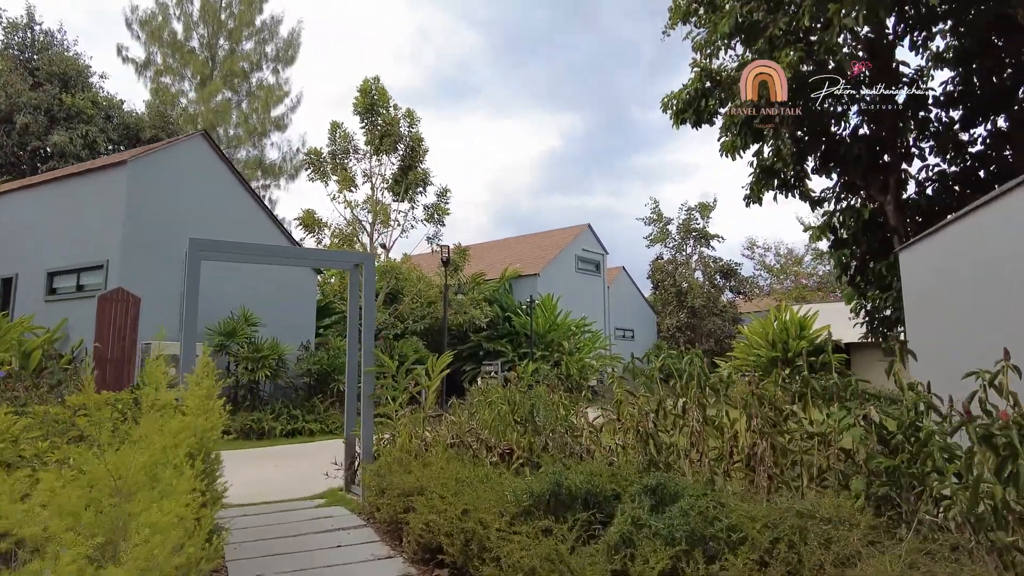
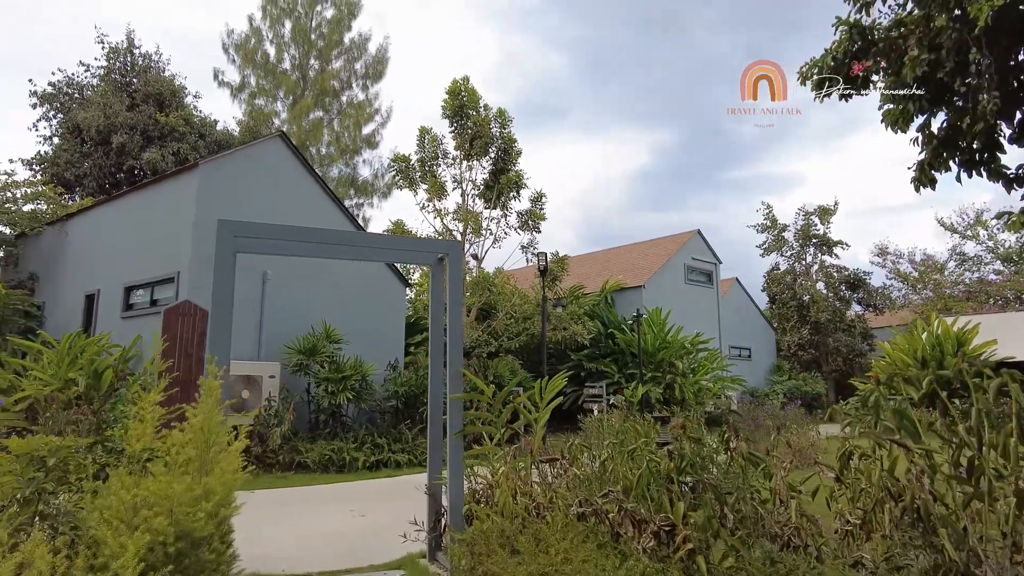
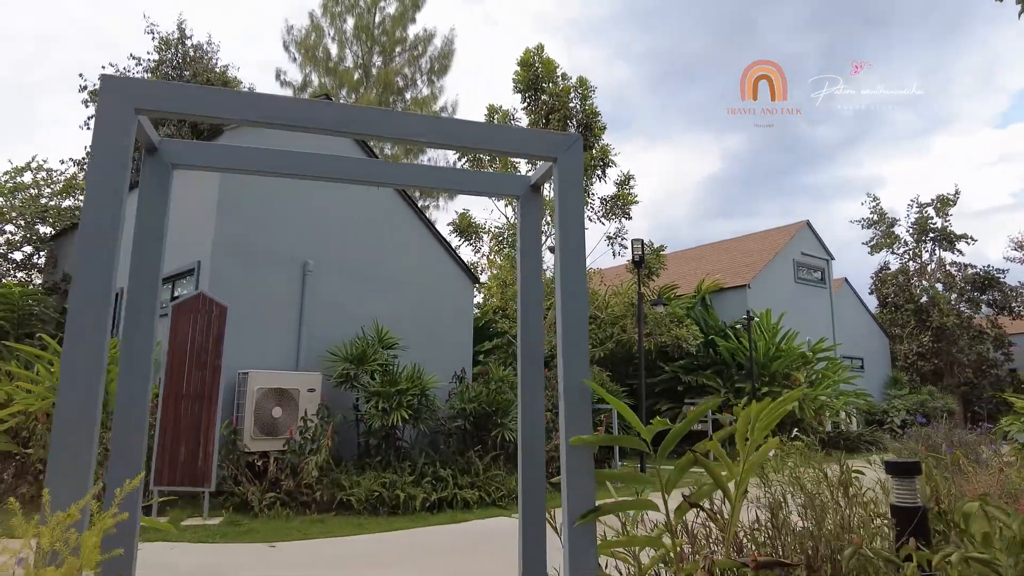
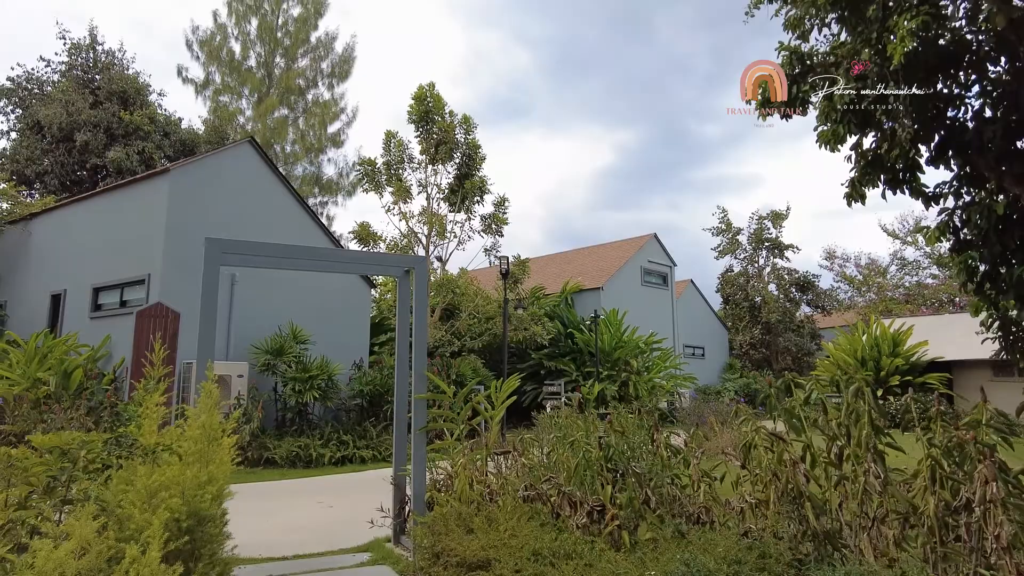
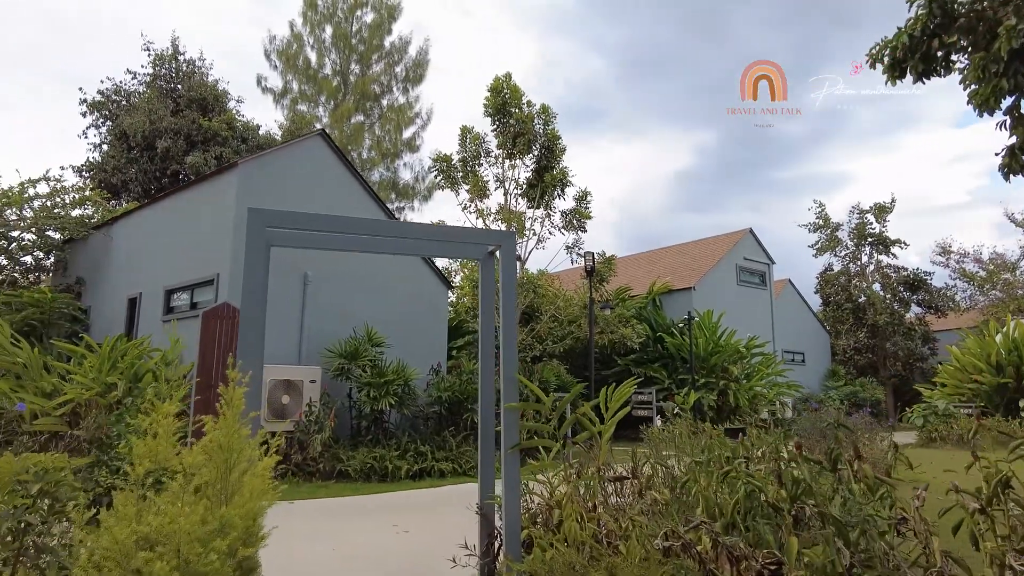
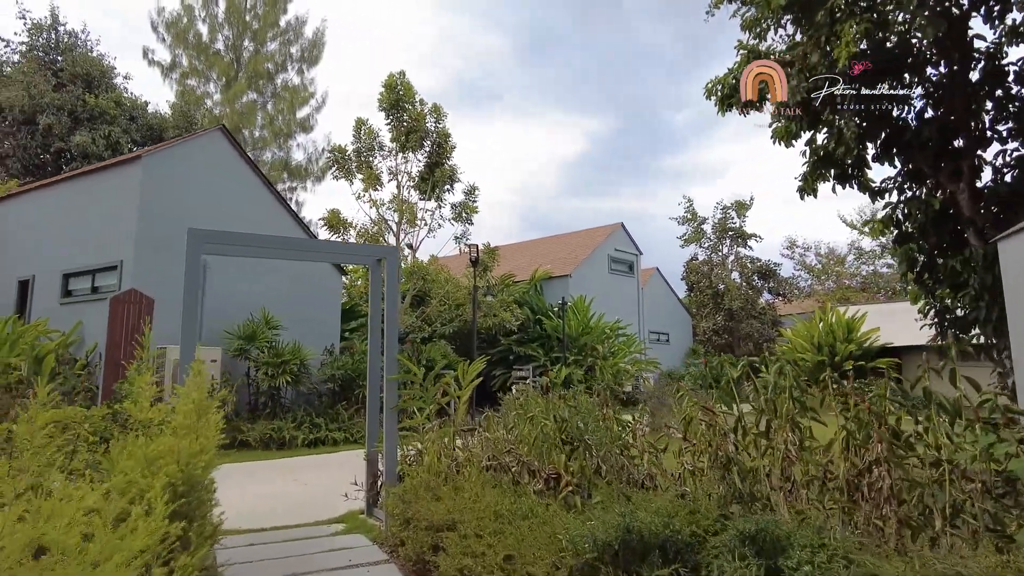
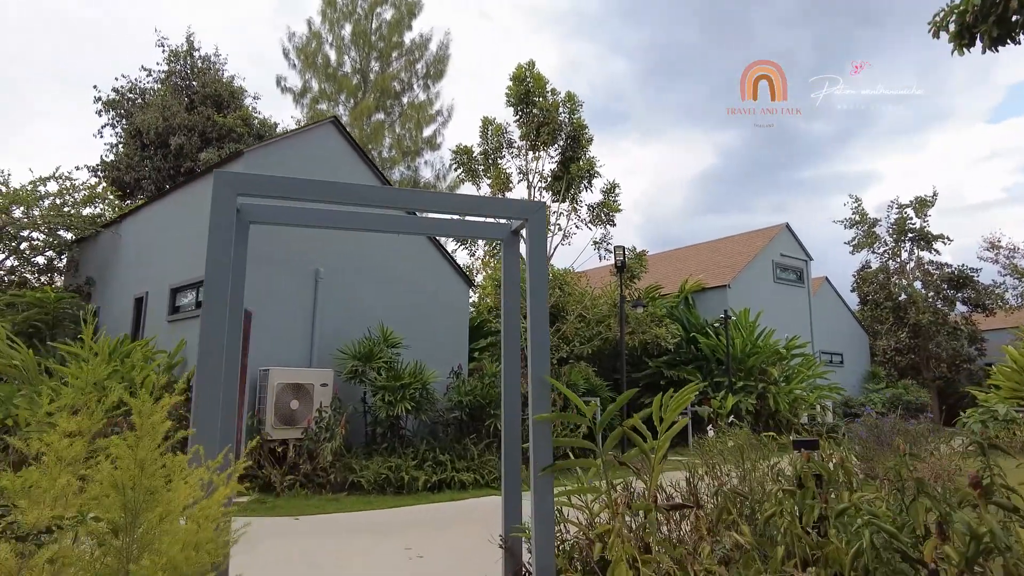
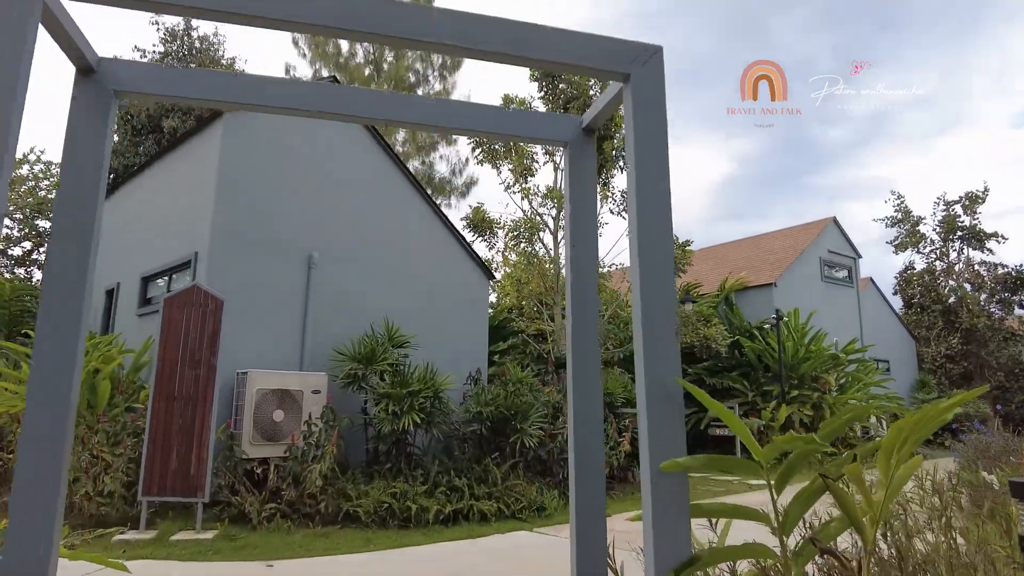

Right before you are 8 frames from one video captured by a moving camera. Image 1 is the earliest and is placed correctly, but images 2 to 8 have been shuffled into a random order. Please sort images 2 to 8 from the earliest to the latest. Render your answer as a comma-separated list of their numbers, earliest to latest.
6, 4, 2, 5, 7, 3, 8
